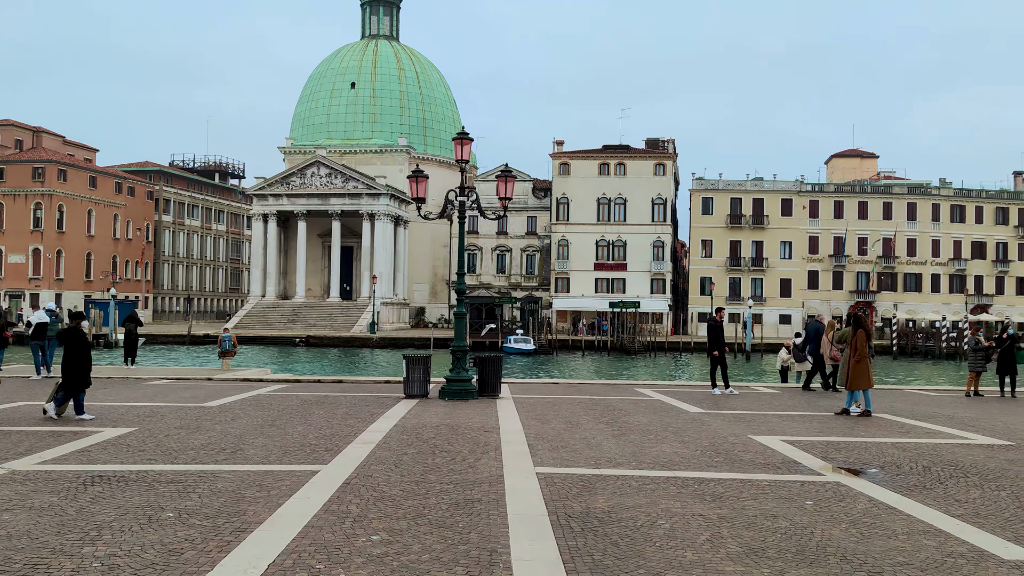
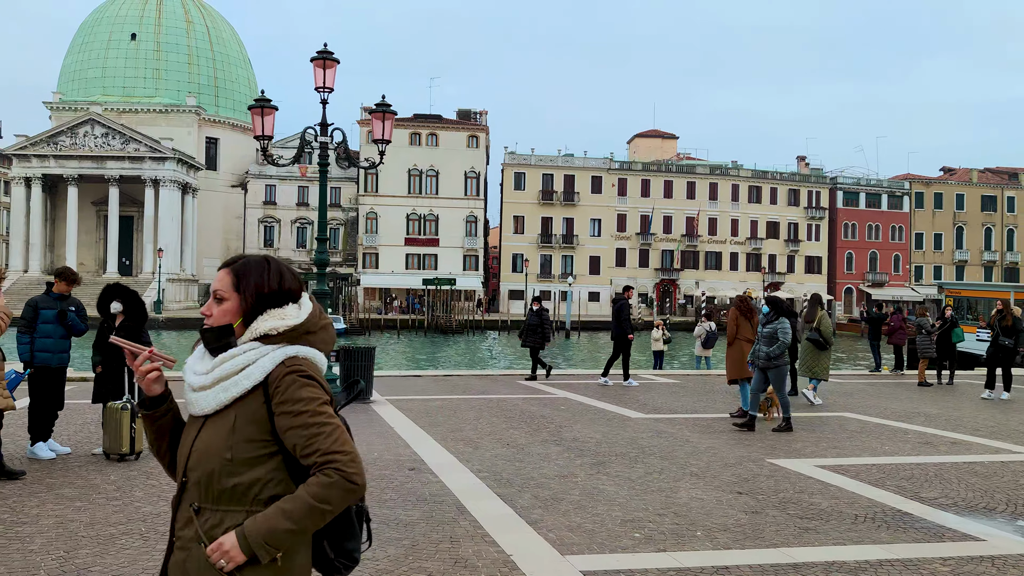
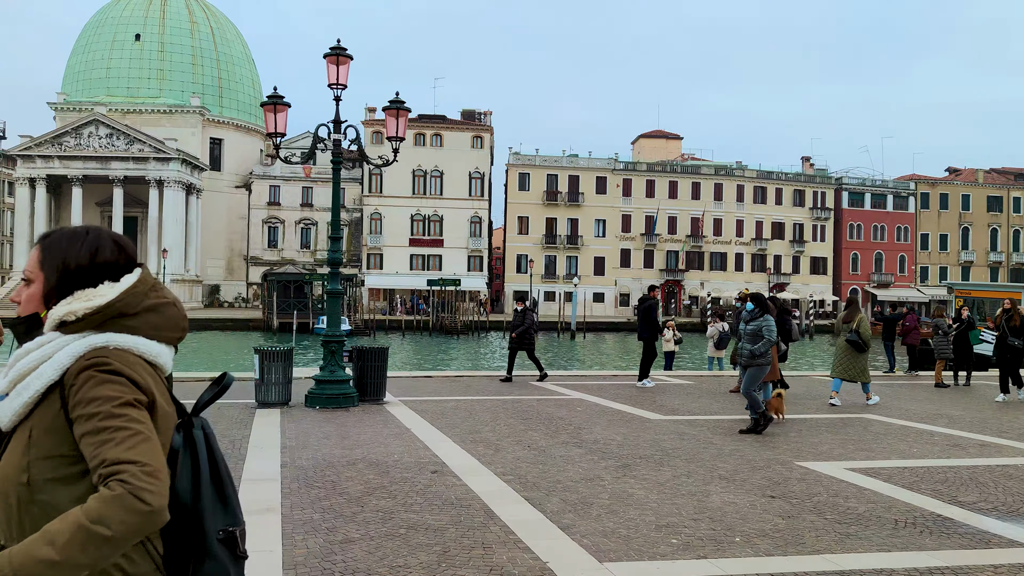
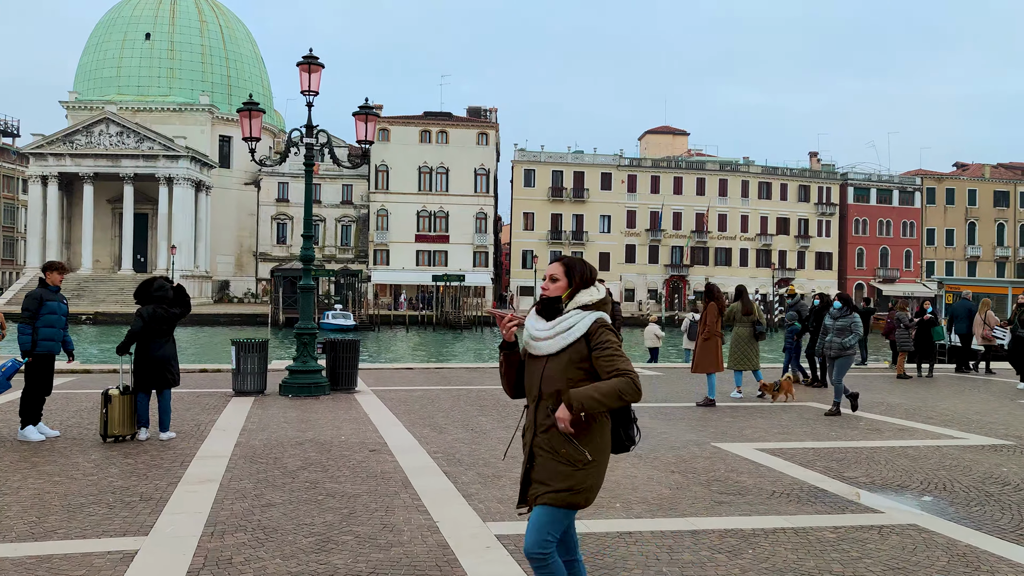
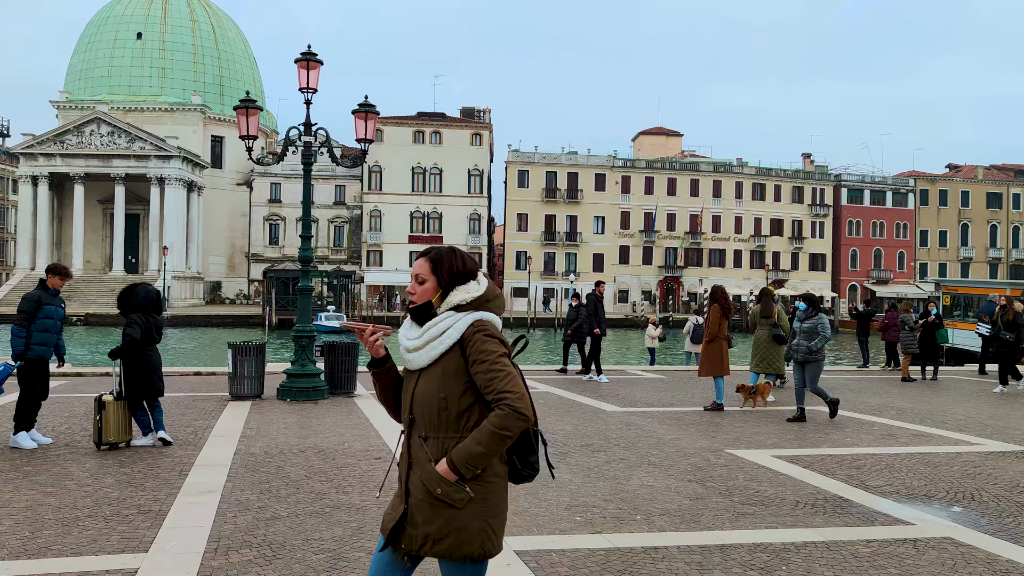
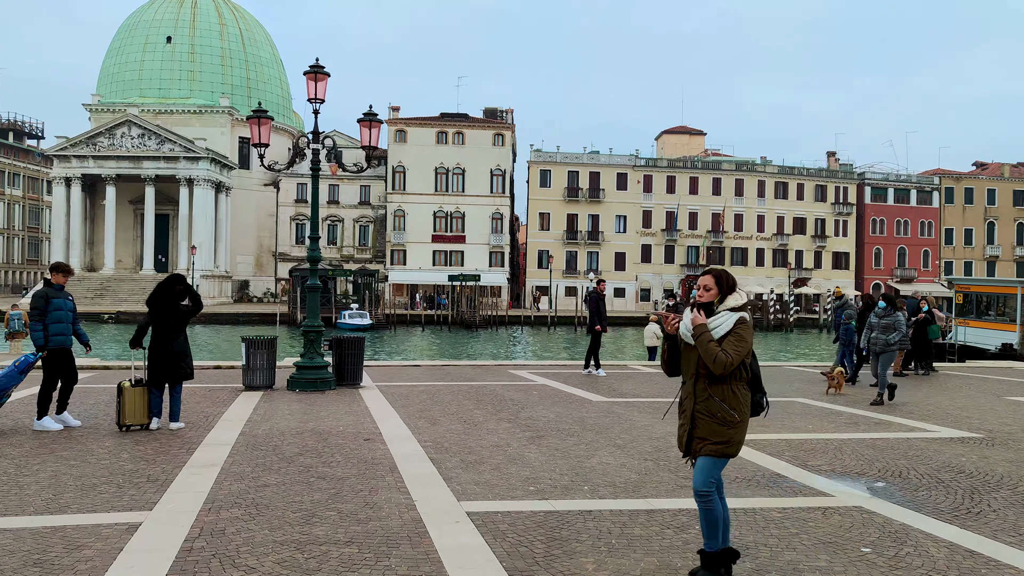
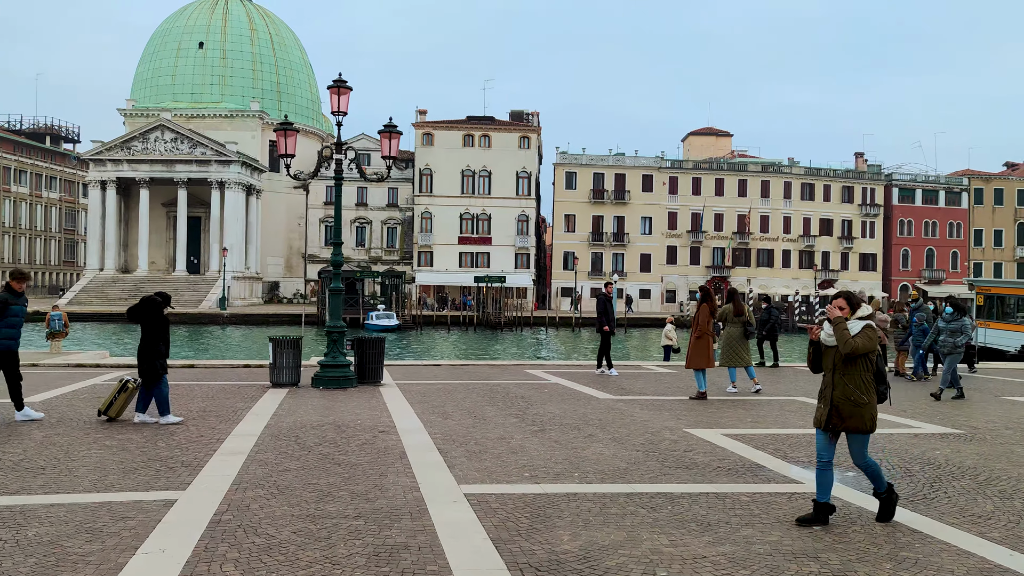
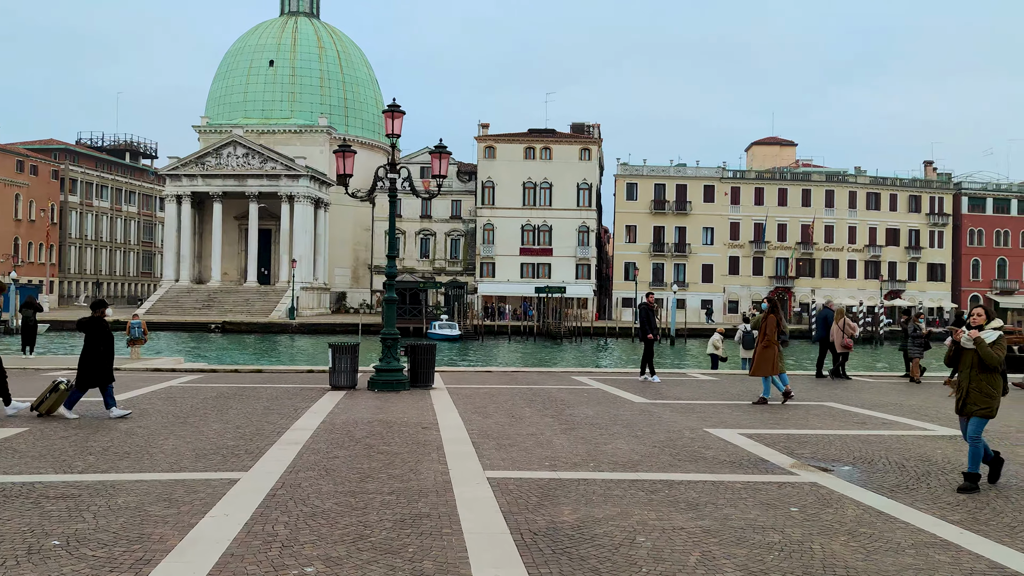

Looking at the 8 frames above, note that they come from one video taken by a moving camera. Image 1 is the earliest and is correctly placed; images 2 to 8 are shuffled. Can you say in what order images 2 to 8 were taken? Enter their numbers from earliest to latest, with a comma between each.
8, 7, 6, 4, 5, 2, 3
